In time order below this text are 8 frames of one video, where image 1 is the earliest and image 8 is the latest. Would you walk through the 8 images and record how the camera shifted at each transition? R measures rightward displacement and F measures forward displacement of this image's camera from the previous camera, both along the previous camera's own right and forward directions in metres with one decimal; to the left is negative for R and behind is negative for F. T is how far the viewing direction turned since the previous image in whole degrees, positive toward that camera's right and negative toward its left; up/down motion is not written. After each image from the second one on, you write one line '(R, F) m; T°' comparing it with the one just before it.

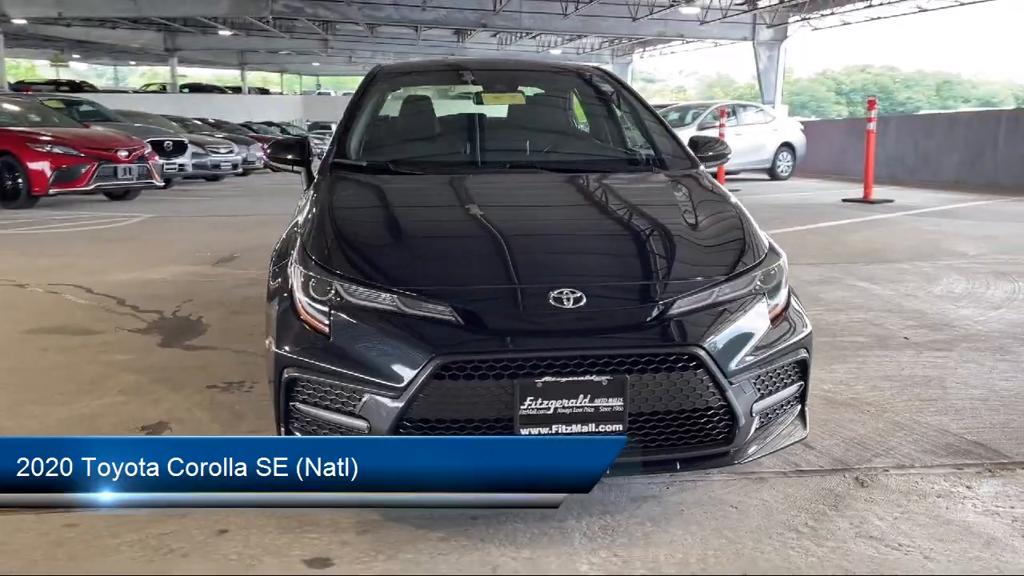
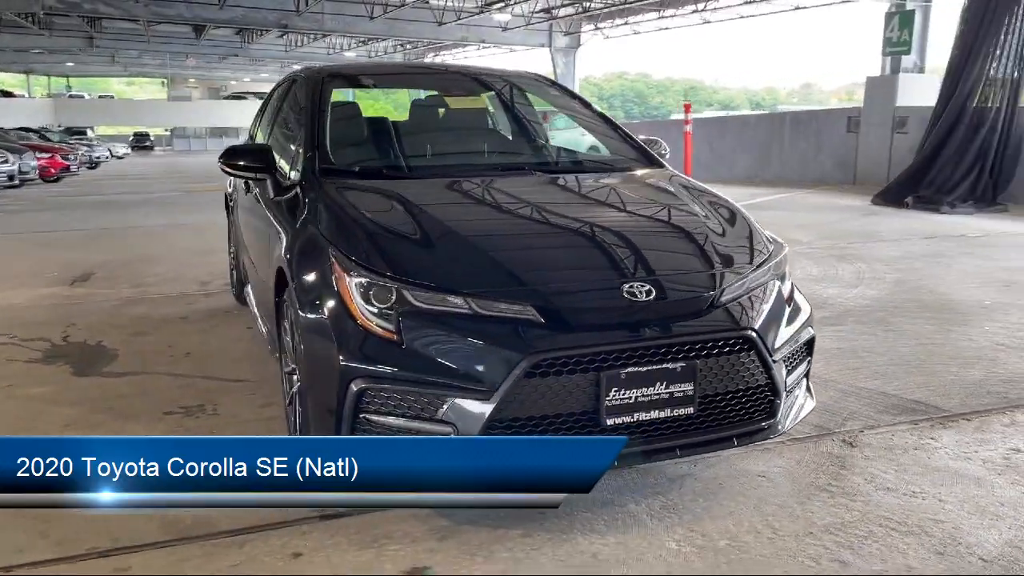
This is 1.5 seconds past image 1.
(-0.8, 0.0) m; +14°
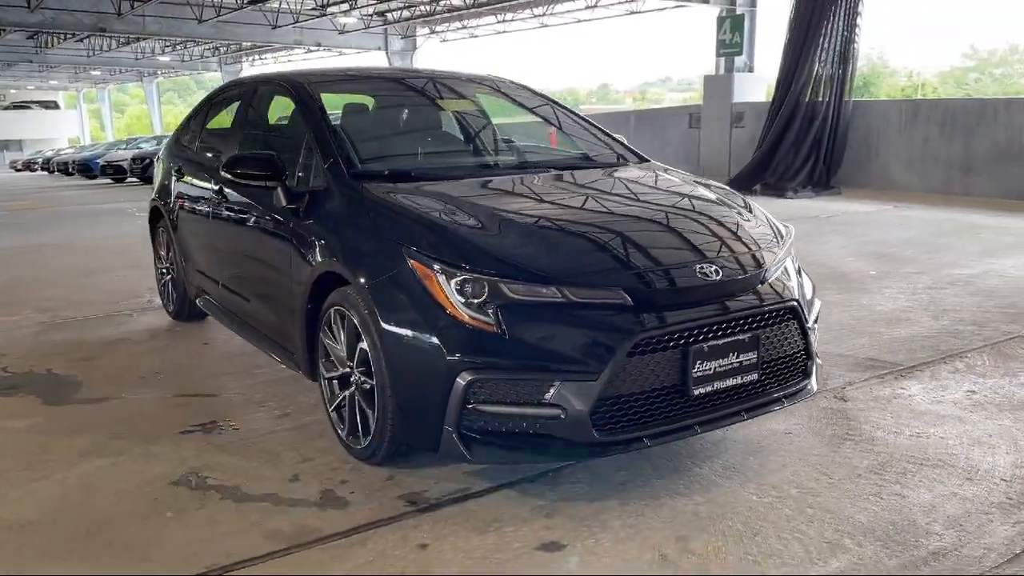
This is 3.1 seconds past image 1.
(-0.8, -0.1) m; +12°
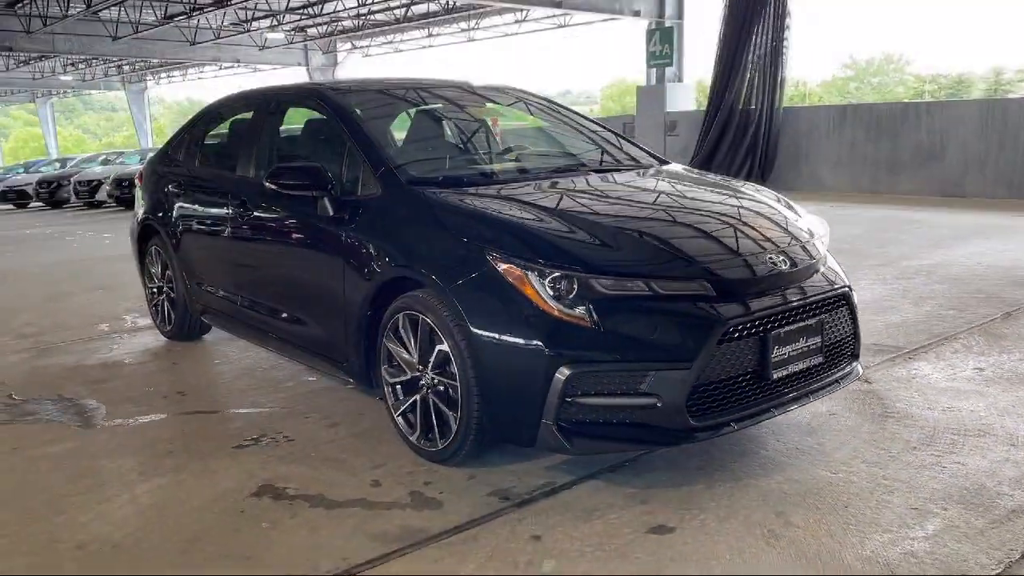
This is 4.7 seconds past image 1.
(-0.5, 0.0) m; +6°
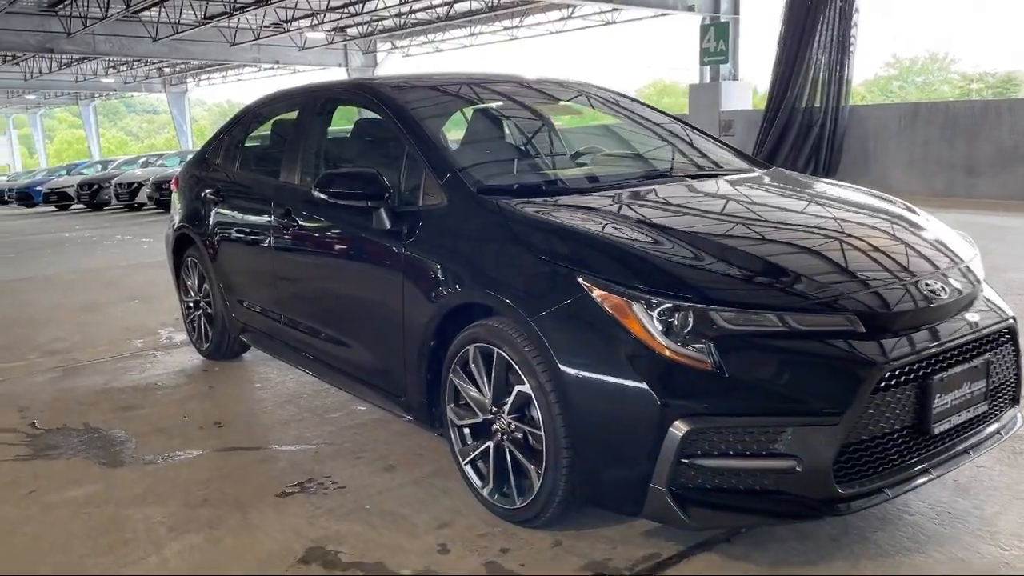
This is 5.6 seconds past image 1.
(-0.2, +0.4) m; -2°
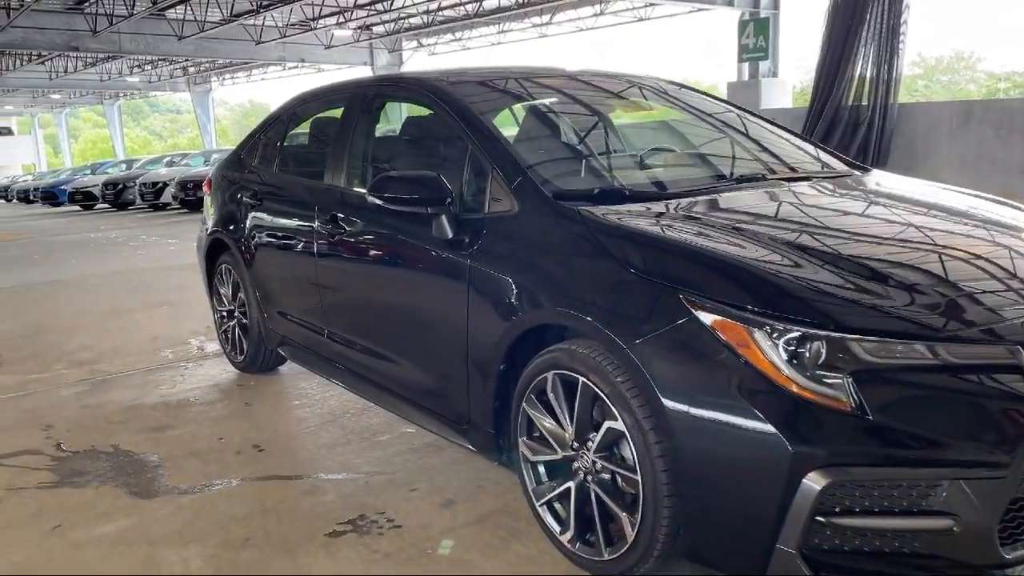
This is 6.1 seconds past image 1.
(-0.2, +0.3) m; -1°
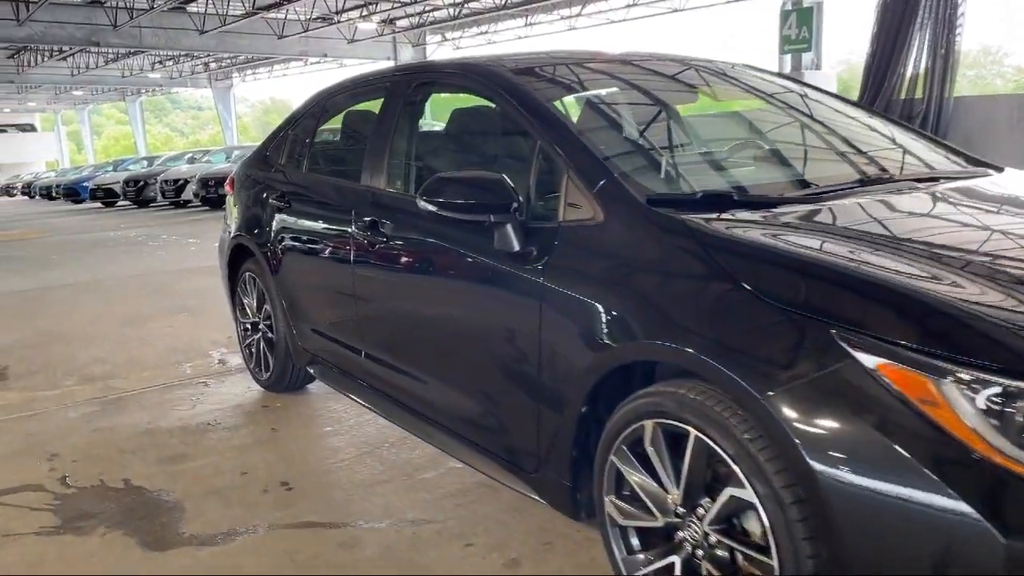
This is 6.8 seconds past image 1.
(-0.2, +0.4) m; -1°
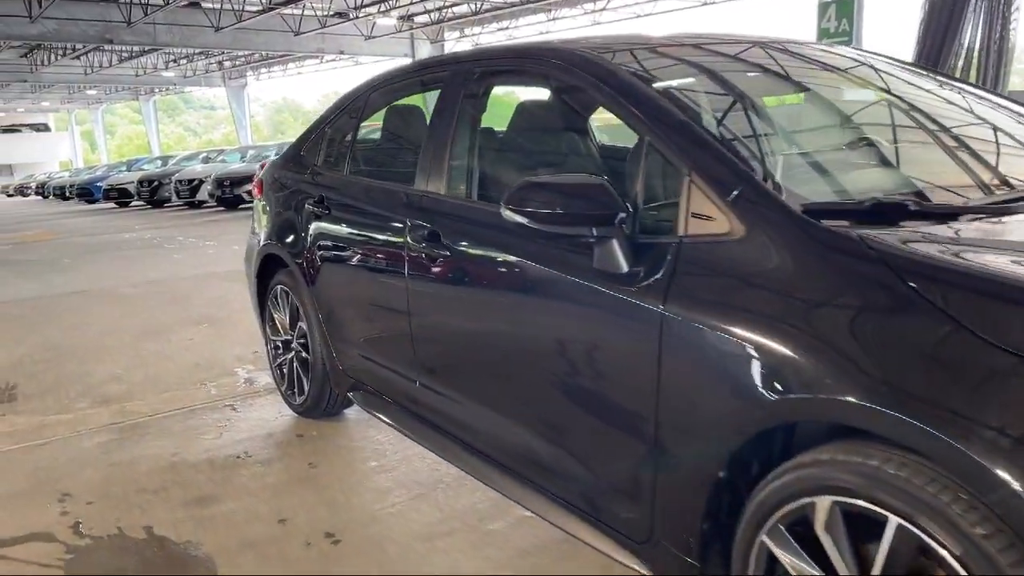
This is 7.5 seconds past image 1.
(-0.2, +0.4) m; -1°
